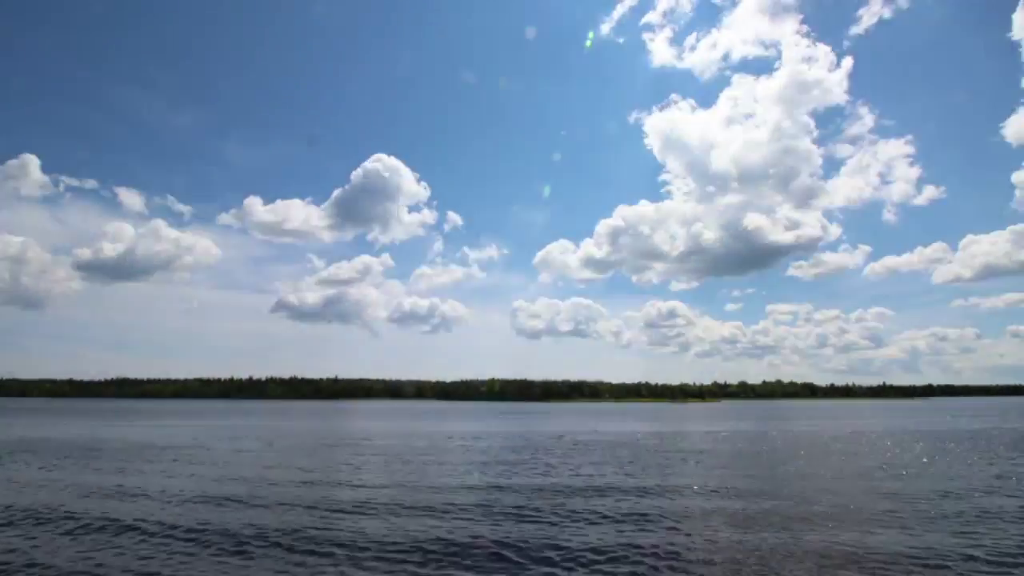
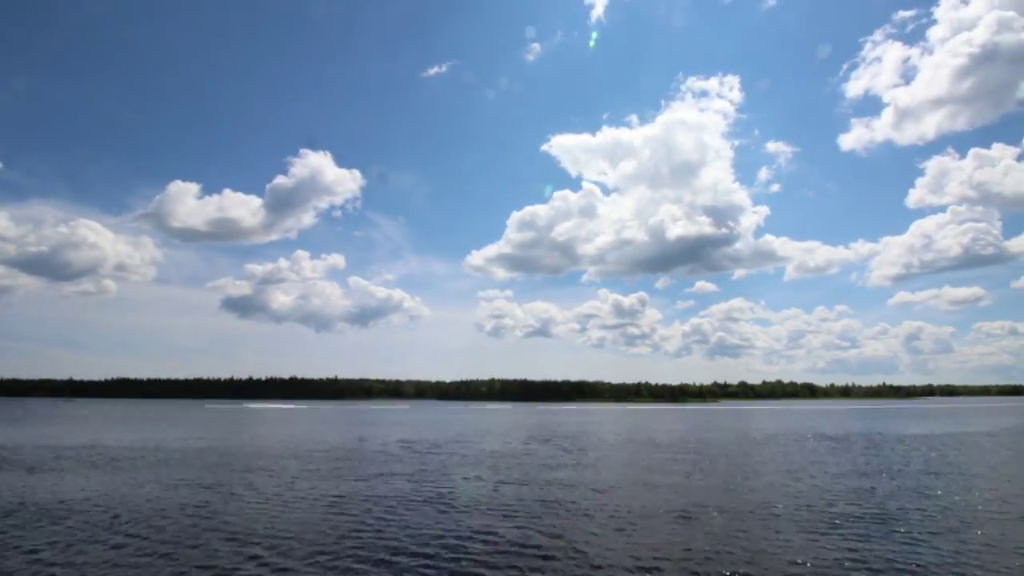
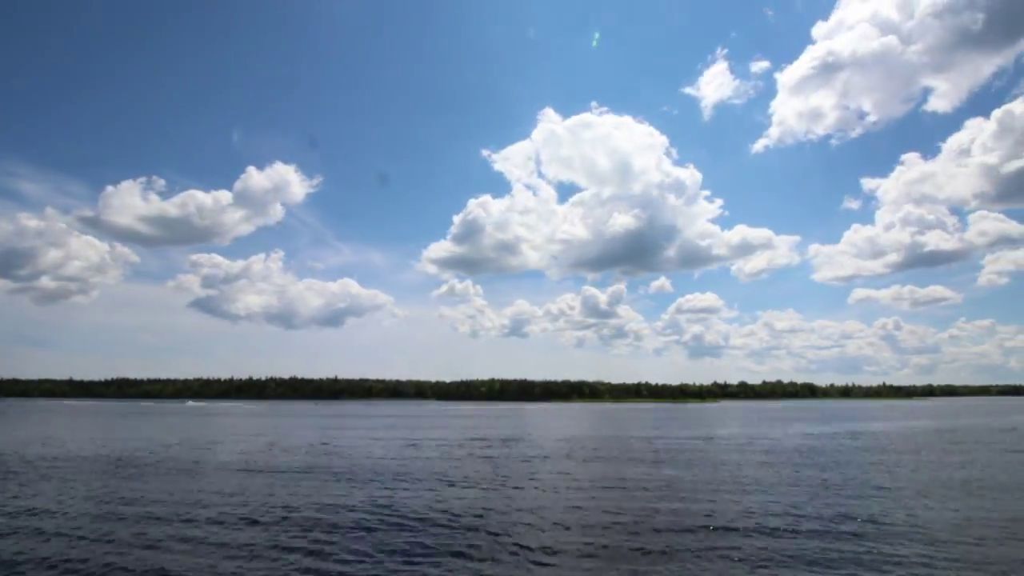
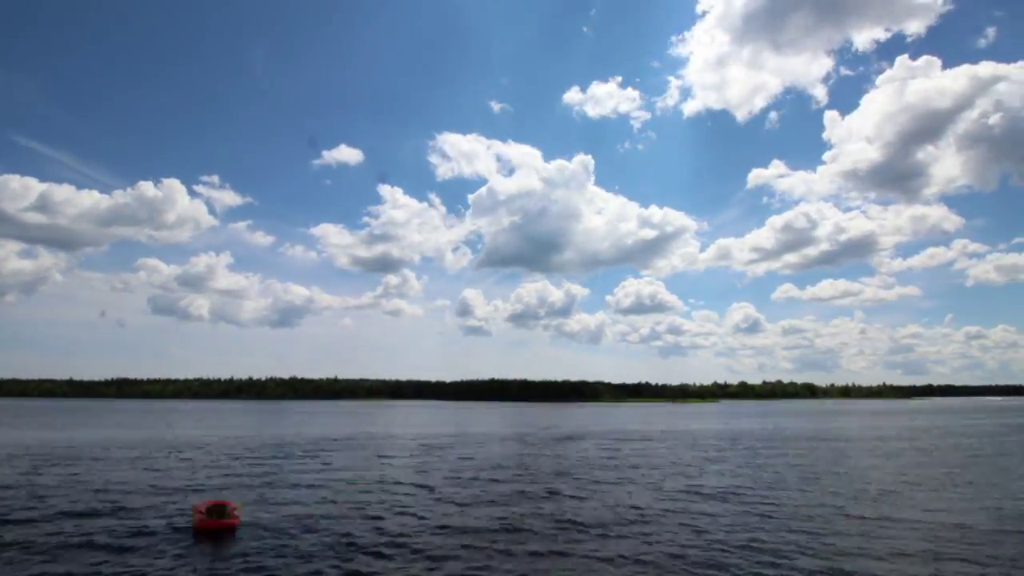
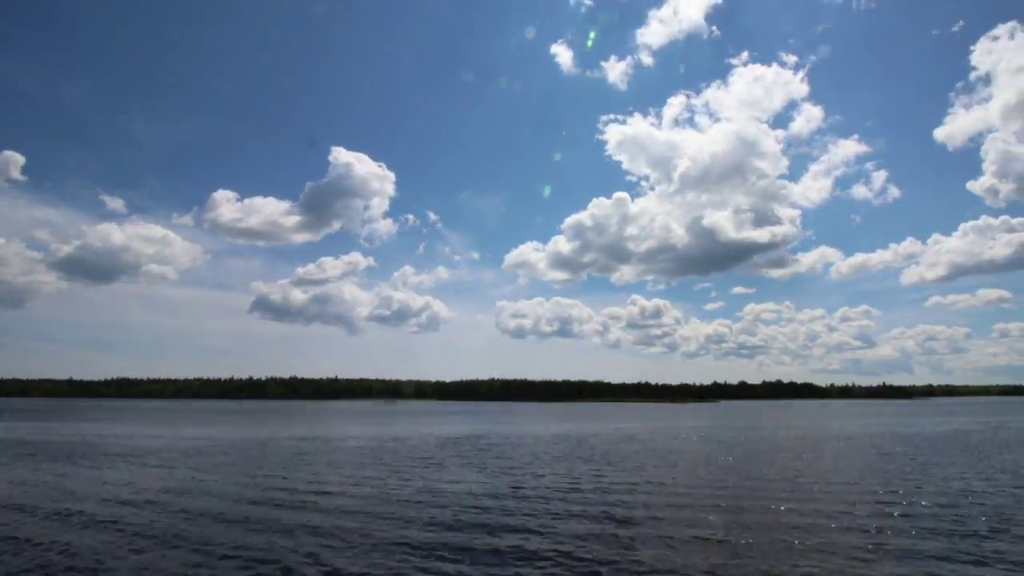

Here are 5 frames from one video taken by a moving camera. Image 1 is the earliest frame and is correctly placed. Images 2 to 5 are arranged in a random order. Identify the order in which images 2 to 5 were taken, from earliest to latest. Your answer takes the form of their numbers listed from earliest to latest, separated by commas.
5, 2, 3, 4
